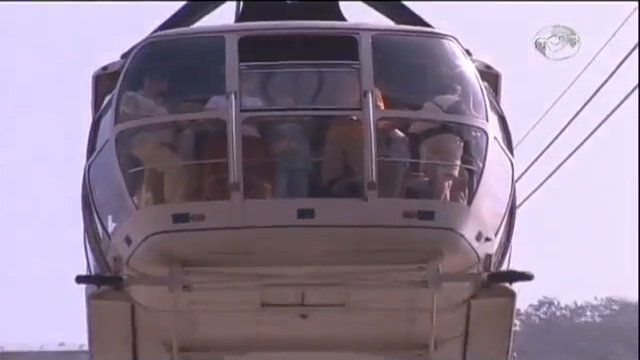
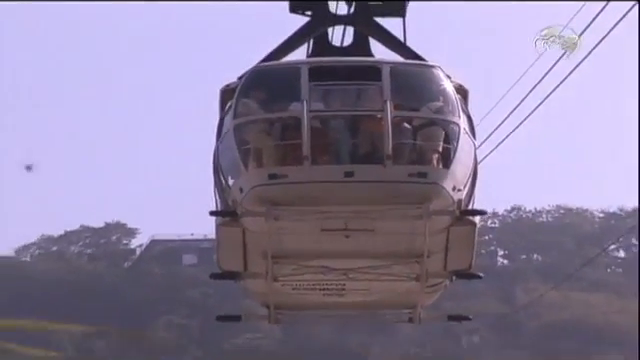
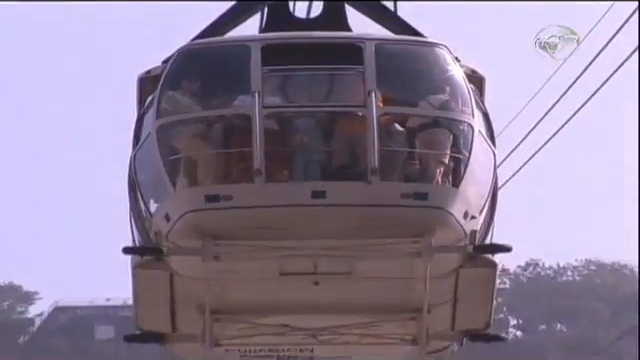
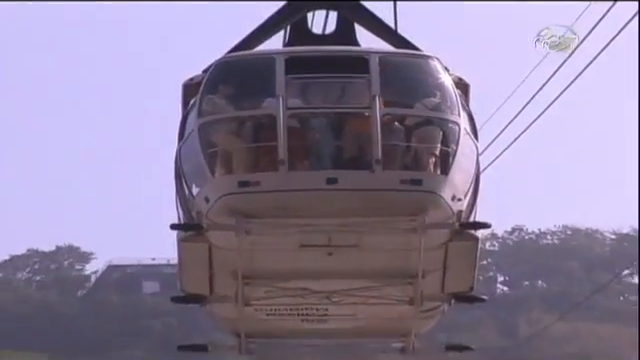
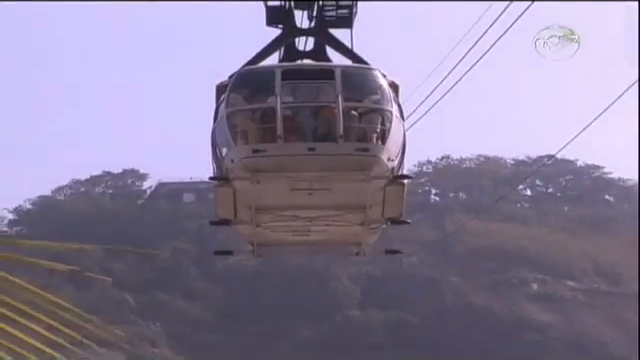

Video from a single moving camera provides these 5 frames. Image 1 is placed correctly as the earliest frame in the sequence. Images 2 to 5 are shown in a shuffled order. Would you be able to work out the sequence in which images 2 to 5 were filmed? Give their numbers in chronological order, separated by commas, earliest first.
3, 4, 2, 5
